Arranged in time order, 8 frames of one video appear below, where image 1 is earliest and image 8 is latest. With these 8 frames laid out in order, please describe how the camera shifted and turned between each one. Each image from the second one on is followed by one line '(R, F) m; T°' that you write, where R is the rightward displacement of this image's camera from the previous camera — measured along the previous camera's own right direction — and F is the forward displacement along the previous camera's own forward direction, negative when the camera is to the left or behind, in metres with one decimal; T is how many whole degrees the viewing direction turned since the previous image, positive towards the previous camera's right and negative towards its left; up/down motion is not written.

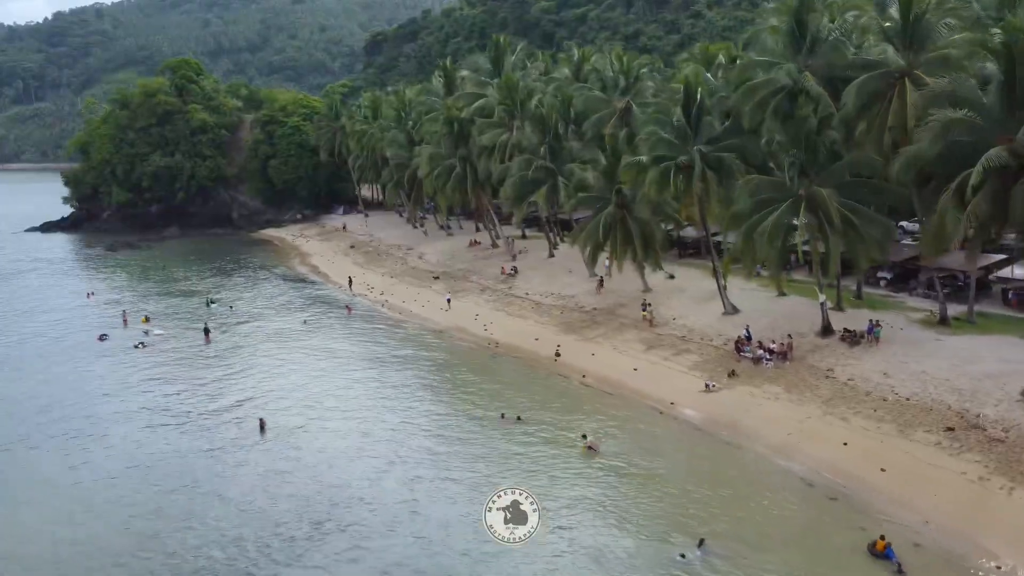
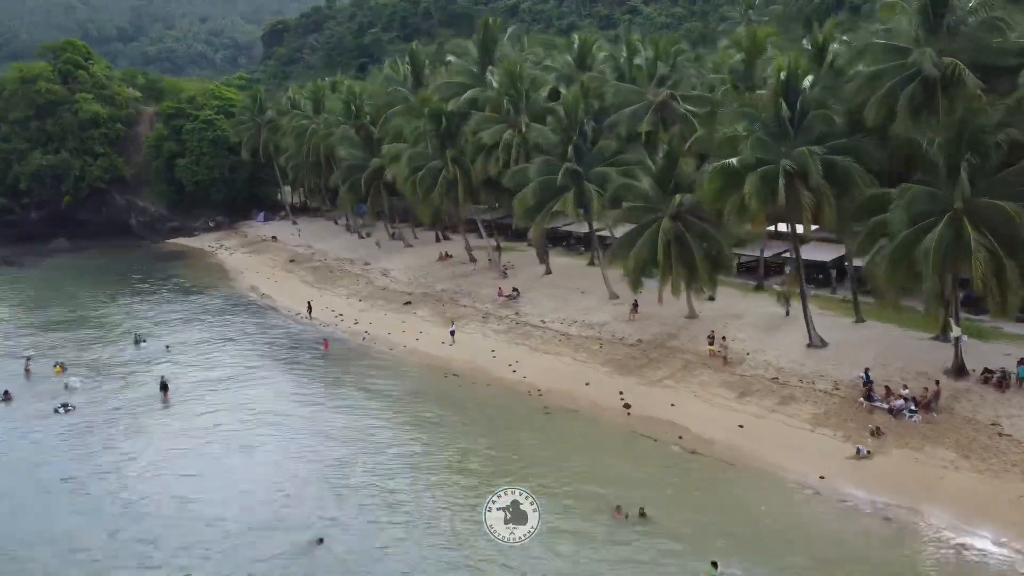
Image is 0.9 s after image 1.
(-6.0, +7.6) m; +8°
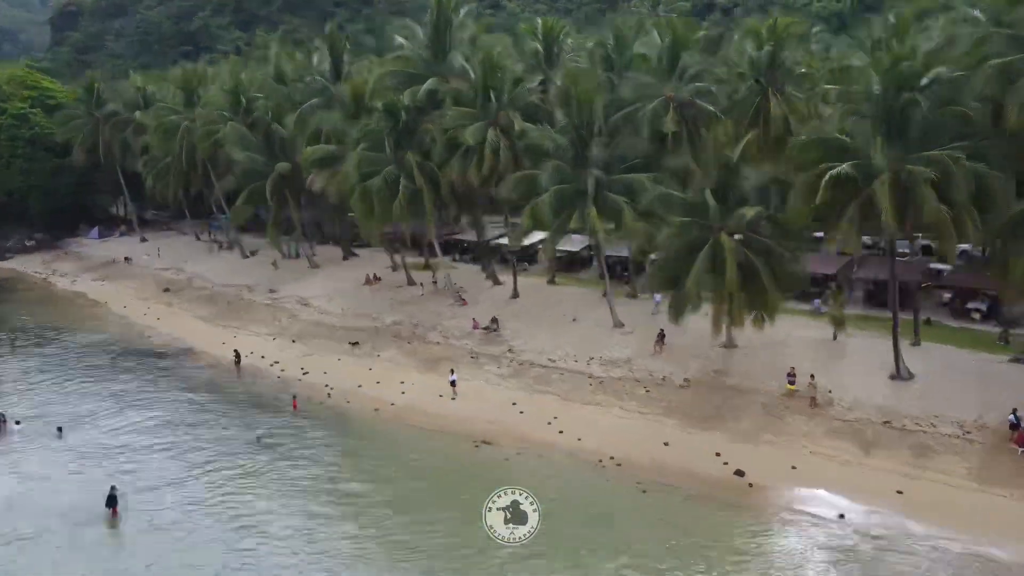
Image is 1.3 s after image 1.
(-7.4, +7.7) m; +14°
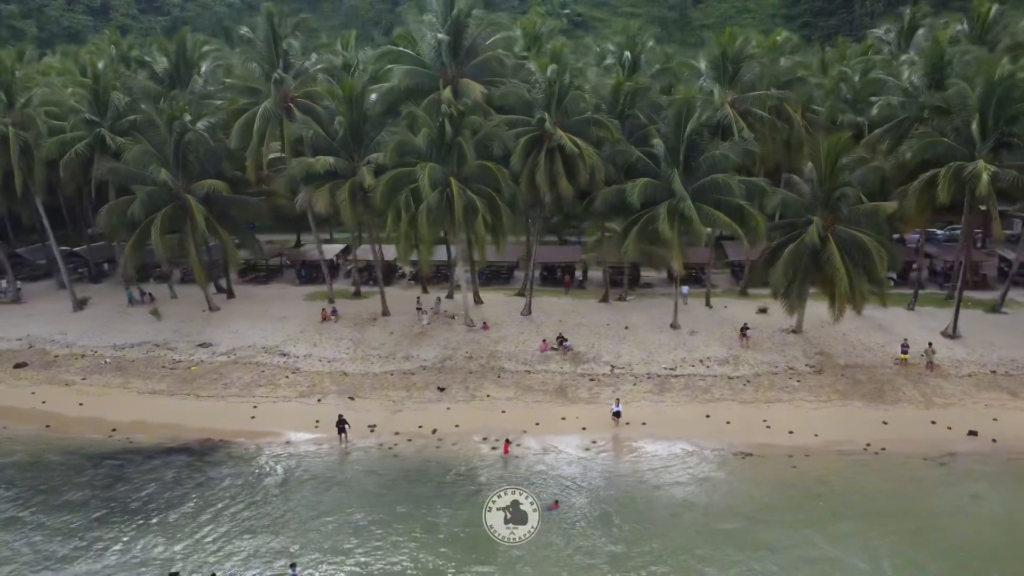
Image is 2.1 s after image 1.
(-18.4, +7.7) m; +29°
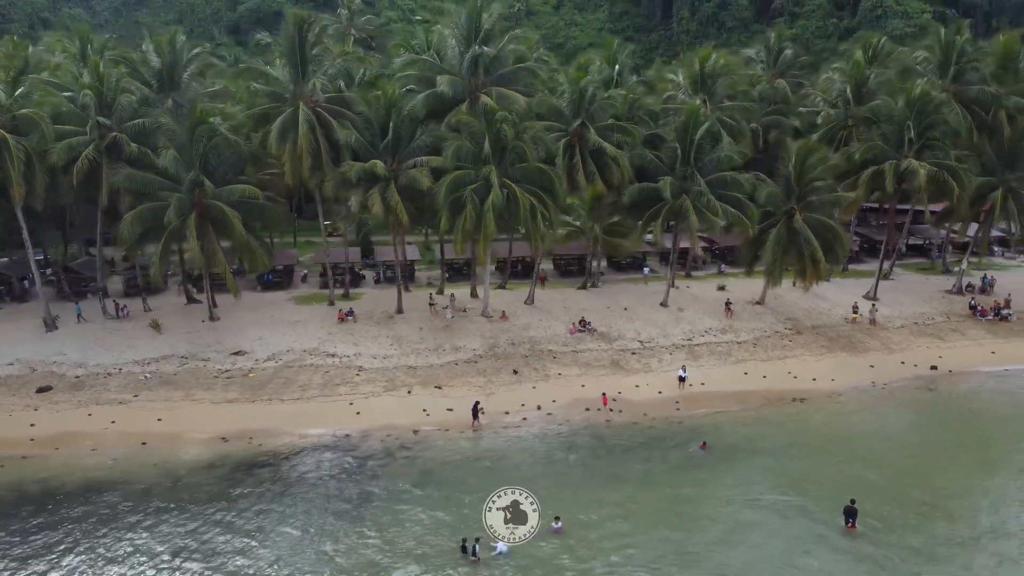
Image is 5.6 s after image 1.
(-10.9, -1.5) m; +16°
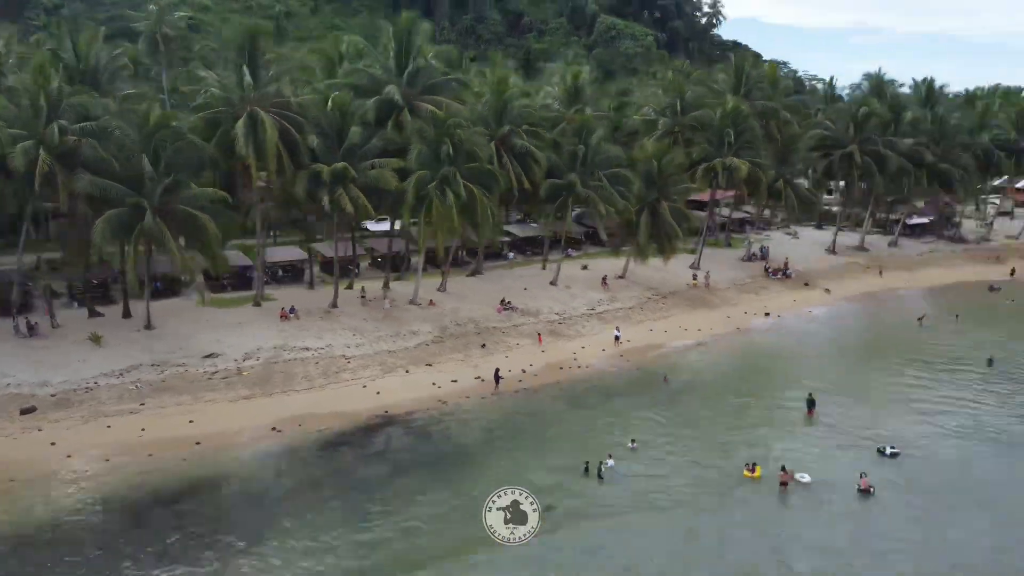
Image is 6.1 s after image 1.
(-11.1, -3.0) m; +21°
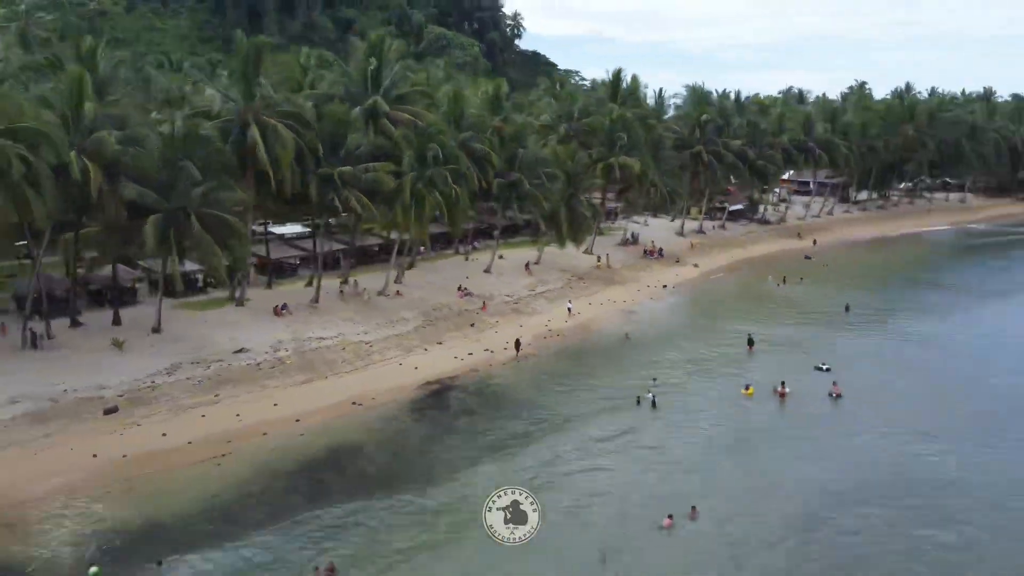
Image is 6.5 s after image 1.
(-10.8, -4.5) m; +17°
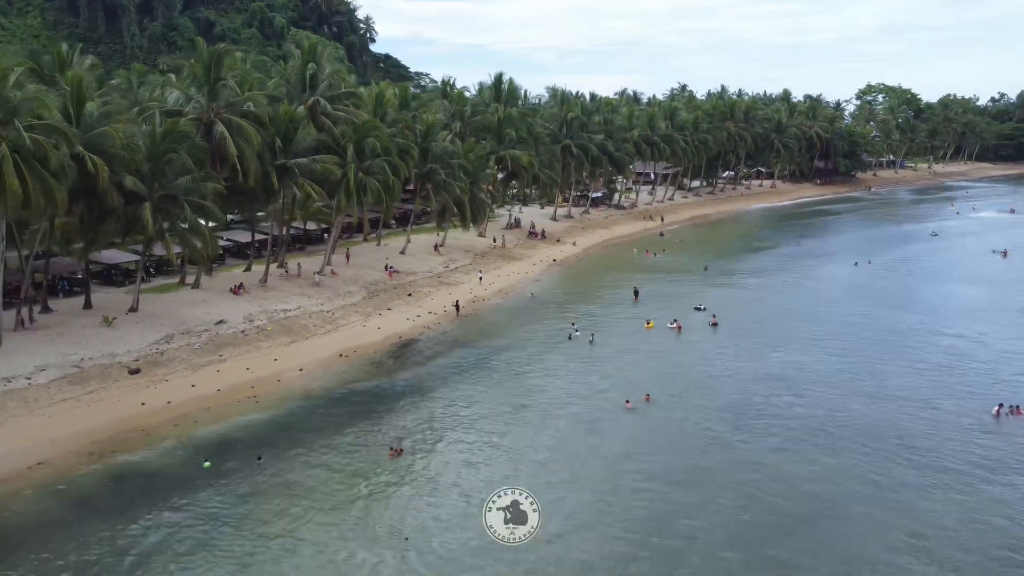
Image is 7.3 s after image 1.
(-5.9, -7.0) m; +12°
